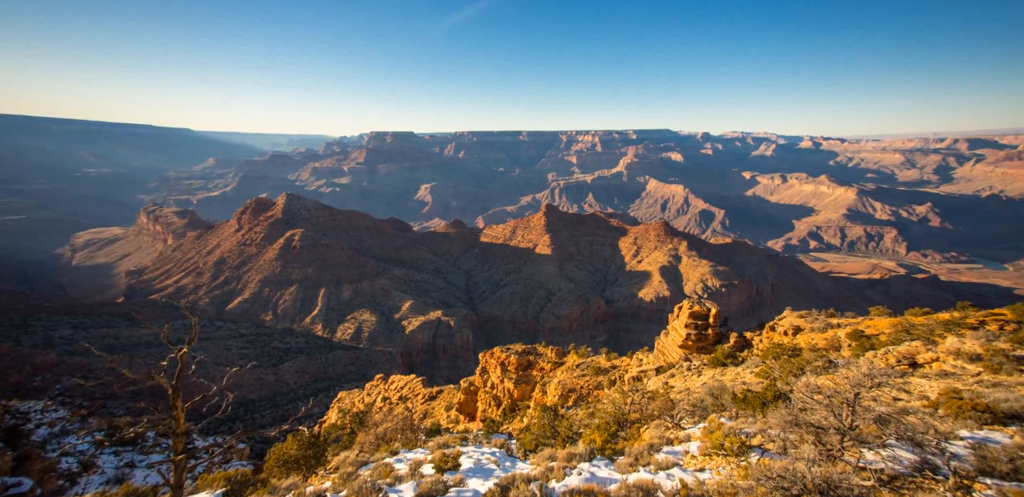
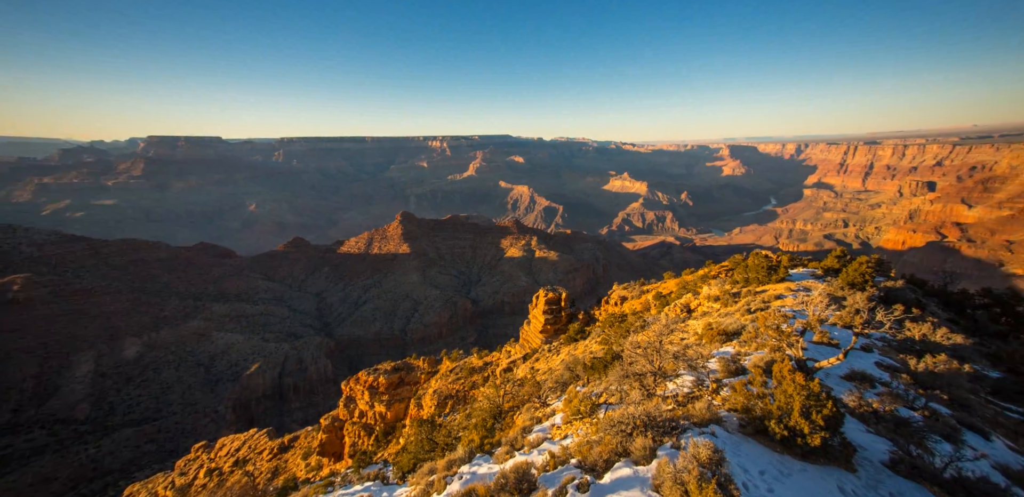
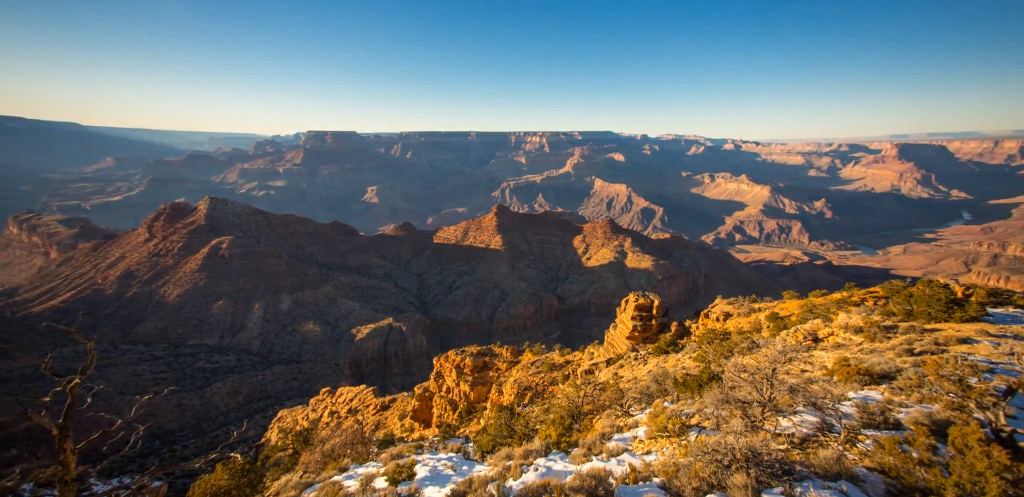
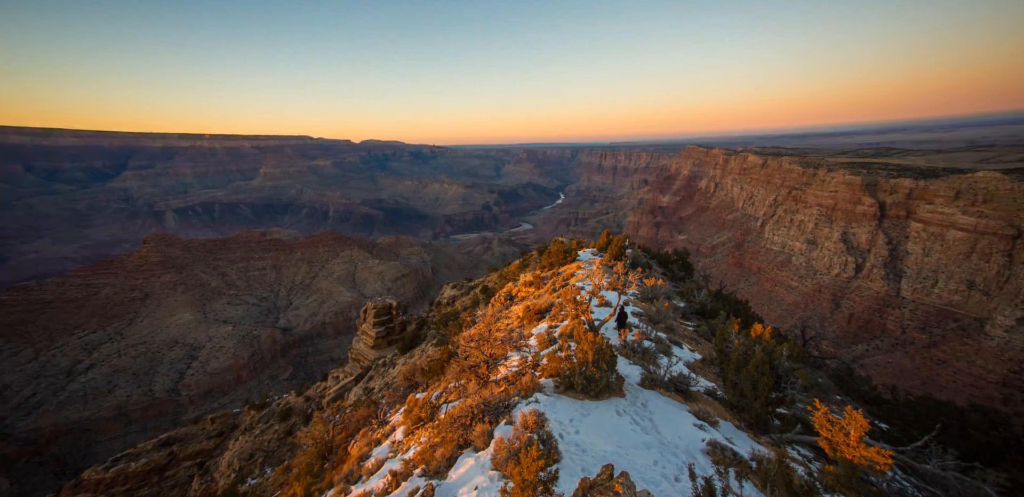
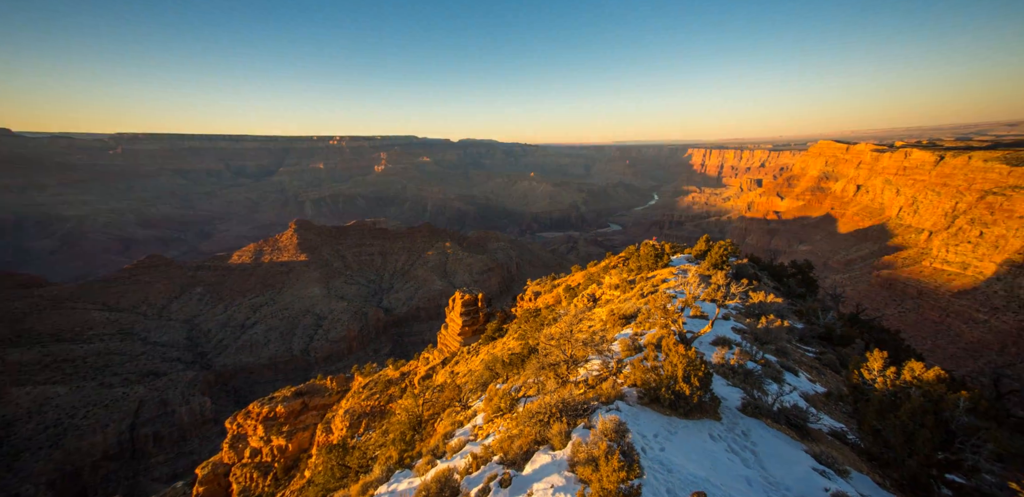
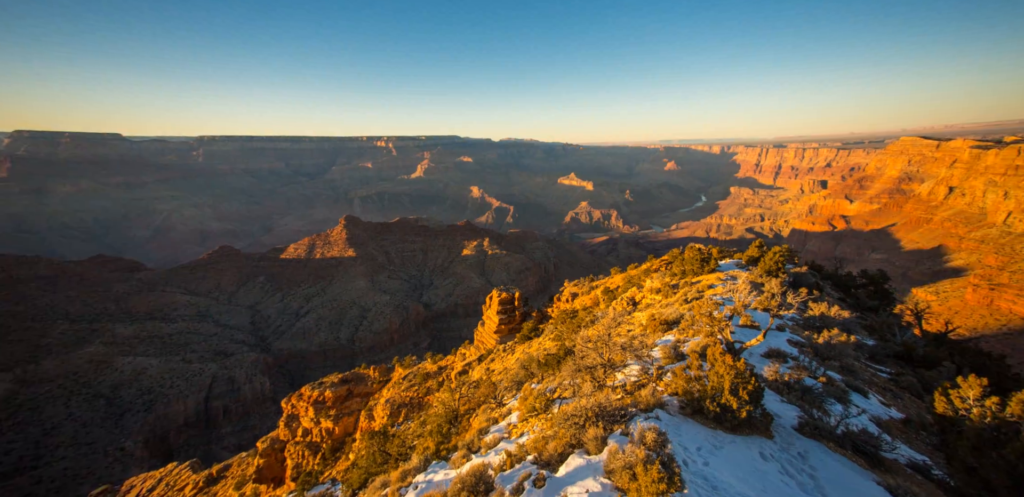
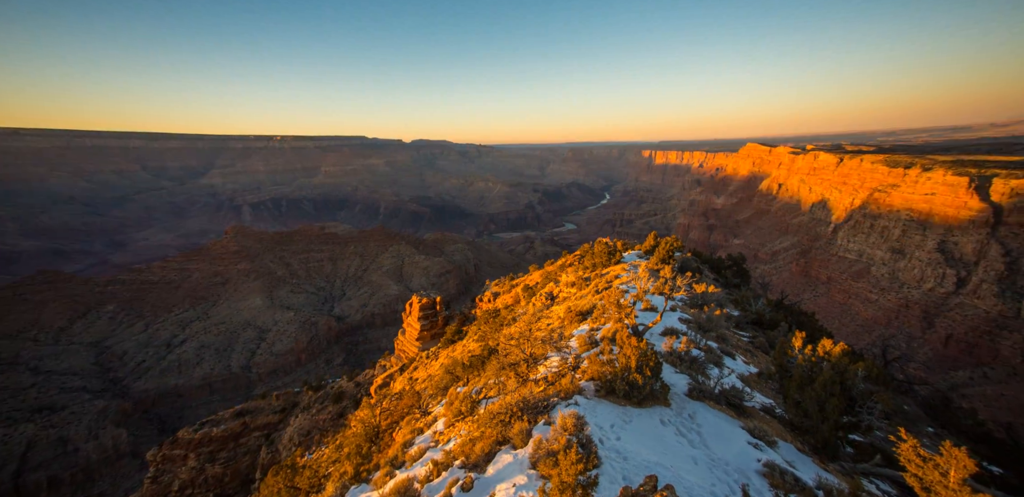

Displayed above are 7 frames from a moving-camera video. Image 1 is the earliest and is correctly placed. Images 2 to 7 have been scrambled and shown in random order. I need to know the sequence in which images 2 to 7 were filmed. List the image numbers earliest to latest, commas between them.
3, 2, 6, 5, 7, 4
